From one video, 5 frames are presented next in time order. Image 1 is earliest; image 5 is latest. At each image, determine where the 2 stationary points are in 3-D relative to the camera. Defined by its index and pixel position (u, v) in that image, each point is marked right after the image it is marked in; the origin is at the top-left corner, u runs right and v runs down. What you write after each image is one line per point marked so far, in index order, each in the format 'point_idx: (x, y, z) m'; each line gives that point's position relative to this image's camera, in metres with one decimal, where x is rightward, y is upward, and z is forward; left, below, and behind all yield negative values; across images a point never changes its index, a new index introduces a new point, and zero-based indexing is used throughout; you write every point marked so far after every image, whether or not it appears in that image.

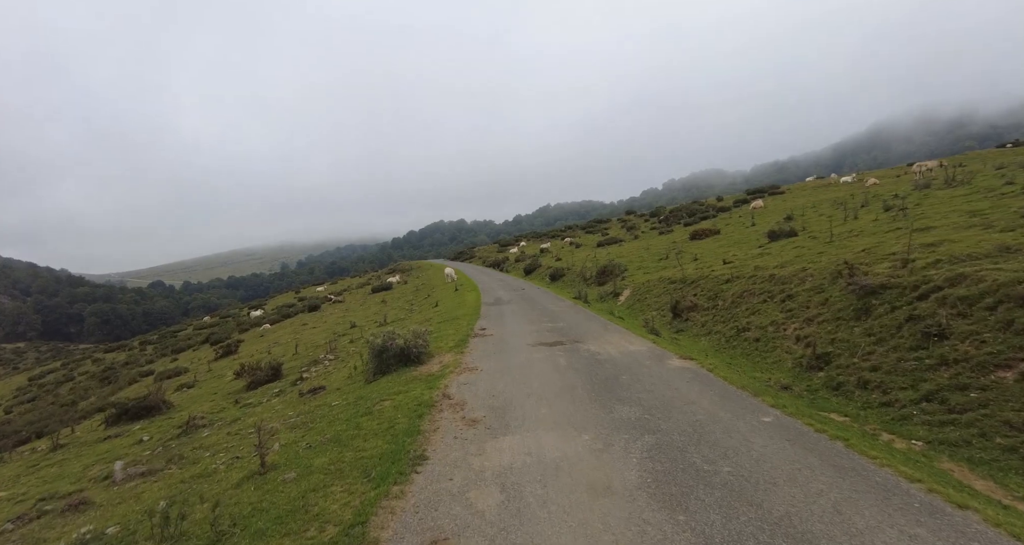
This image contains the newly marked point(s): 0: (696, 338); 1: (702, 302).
0: (+6.6, -2.5, +16.4) m
1: (+8.4, -1.3, +20.0) m
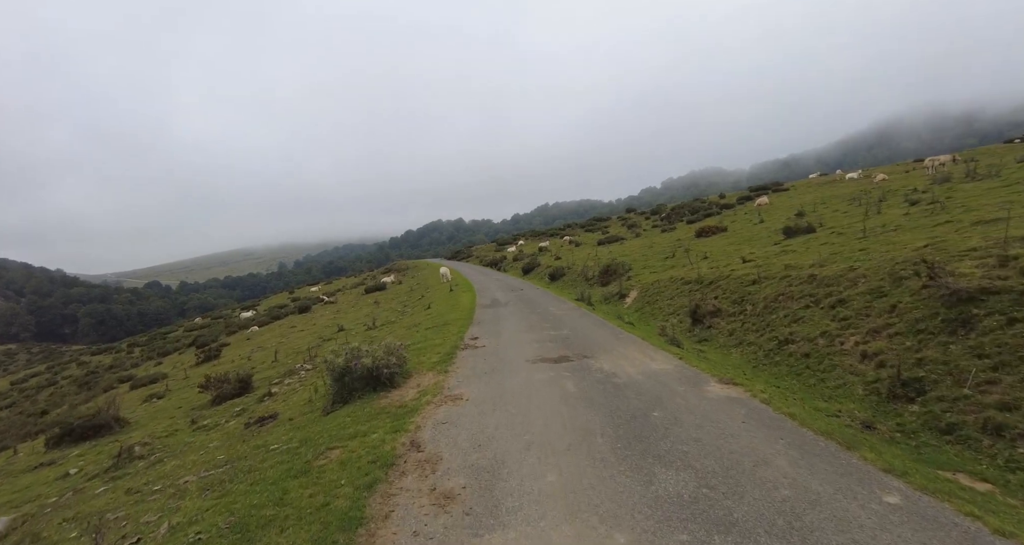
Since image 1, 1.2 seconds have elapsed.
0: (+6.5, -2.5, +13.9) m
1: (+8.3, -1.3, +17.5) m
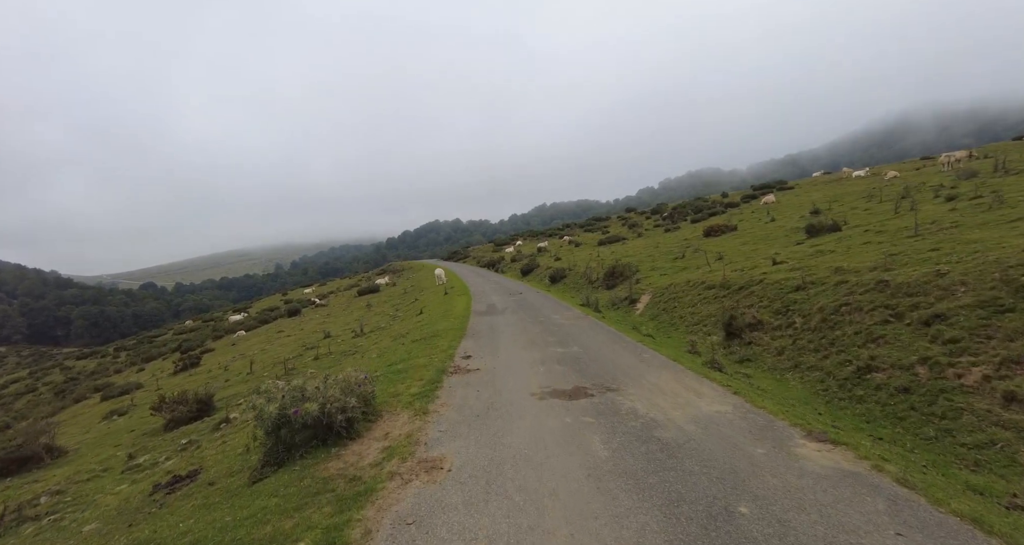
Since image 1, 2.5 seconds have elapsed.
0: (+6.5, -2.6, +11.1) m
1: (+8.3, -1.5, +14.7) m
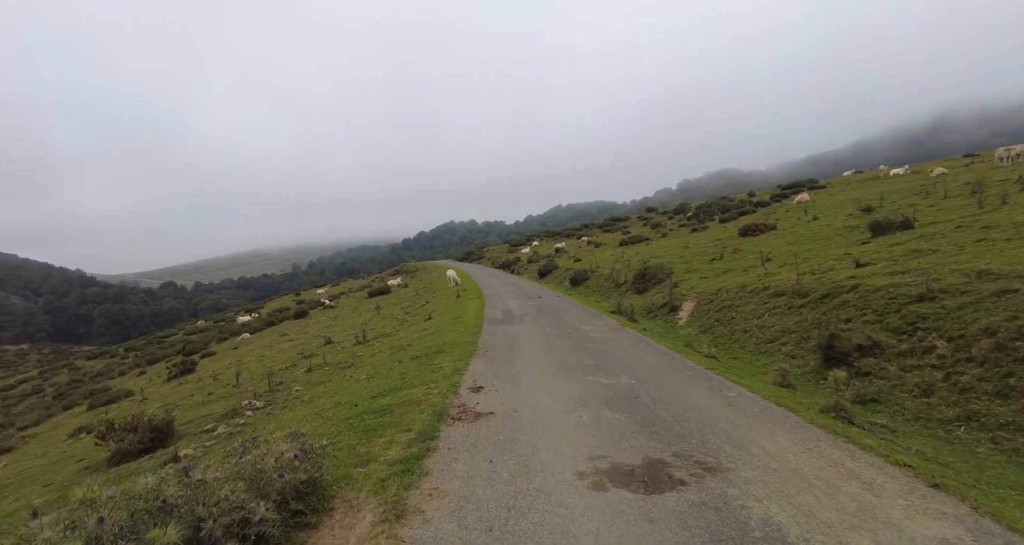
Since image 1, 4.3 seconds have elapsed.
0: (+7.0, -2.7, +7.2) m
1: (+8.9, -1.6, +10.7) m
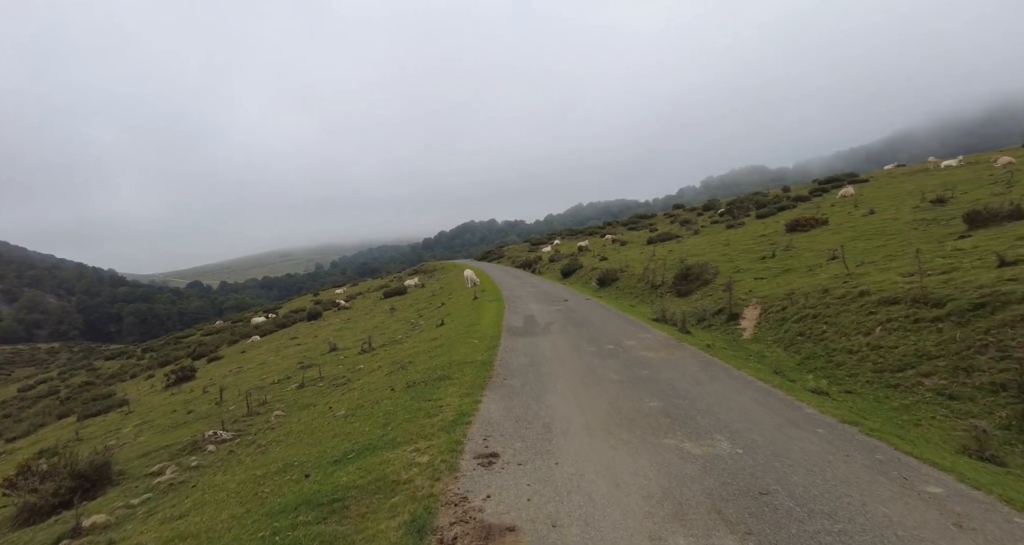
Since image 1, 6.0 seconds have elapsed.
0: (+7.3, -2.7, +3.0) m
1: (+9.4, -1.6, +6.4) m
